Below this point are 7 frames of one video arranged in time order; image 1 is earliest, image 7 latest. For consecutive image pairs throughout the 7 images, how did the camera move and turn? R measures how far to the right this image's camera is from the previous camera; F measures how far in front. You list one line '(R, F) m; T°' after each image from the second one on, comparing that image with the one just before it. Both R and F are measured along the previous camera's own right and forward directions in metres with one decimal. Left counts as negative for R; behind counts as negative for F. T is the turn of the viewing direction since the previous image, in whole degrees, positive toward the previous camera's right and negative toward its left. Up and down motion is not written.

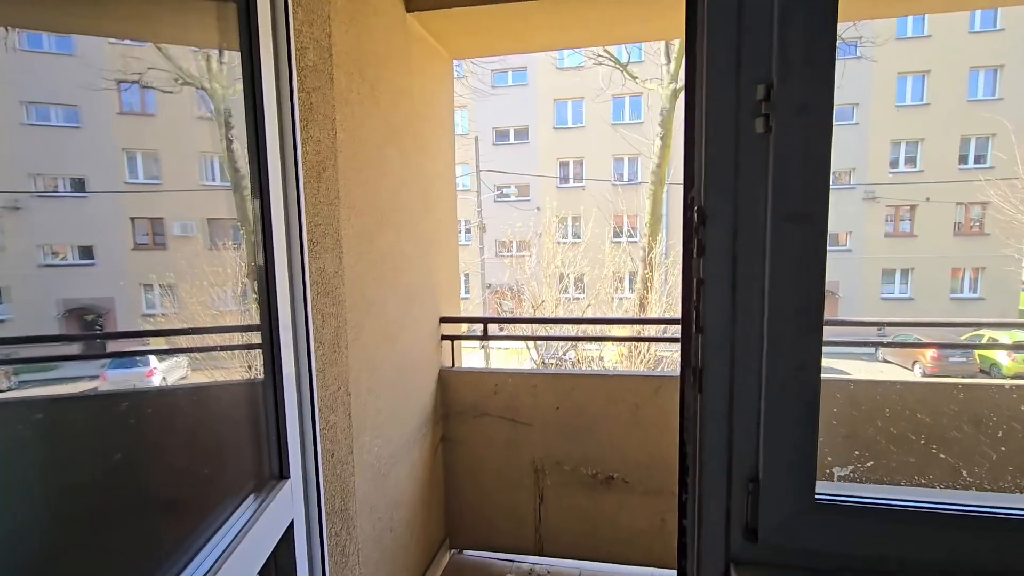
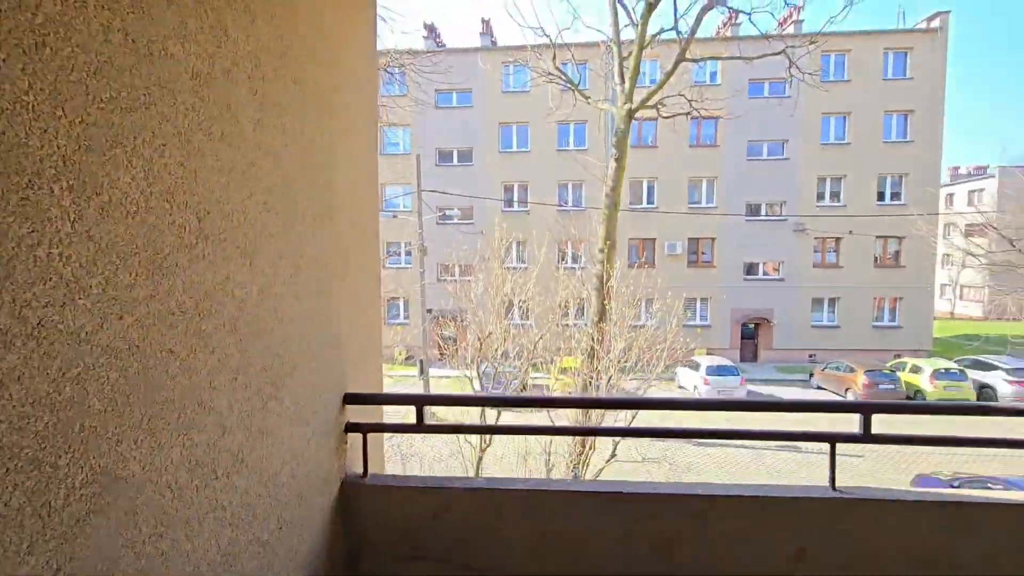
(0.0, +0.5) m; +6°
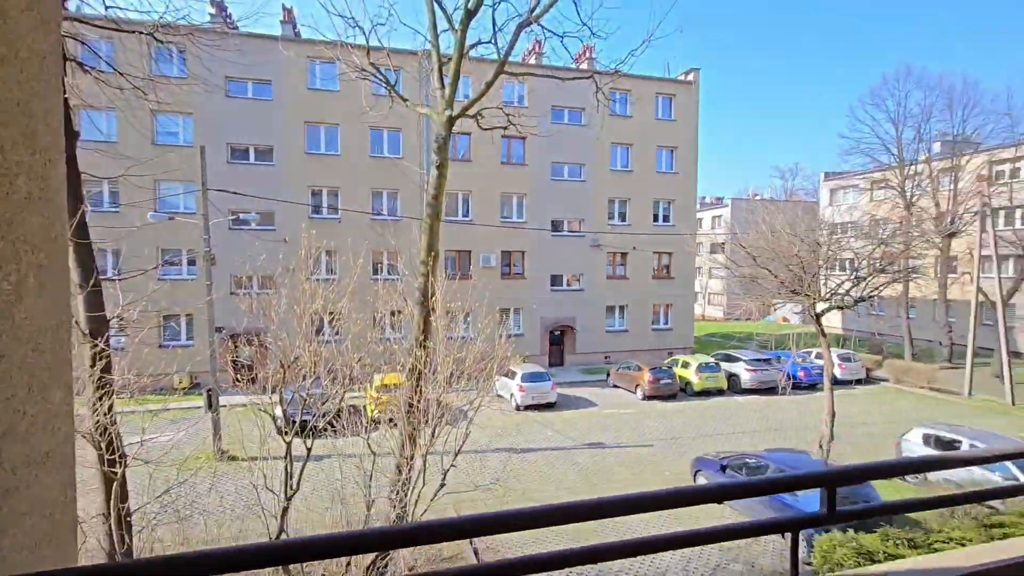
(0.0, +0.4) m; +20°
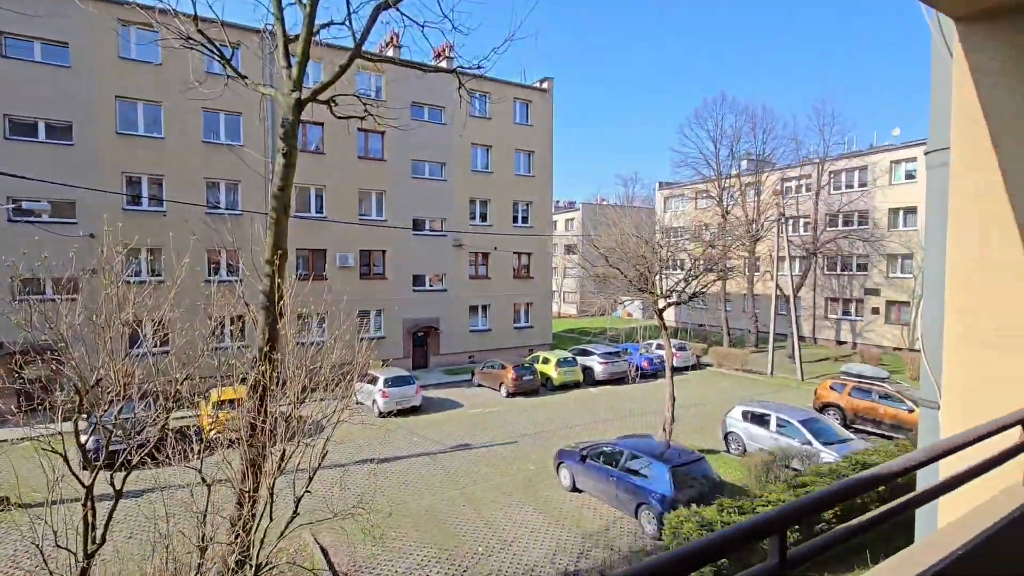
(0.0, +0.2) m; +15°
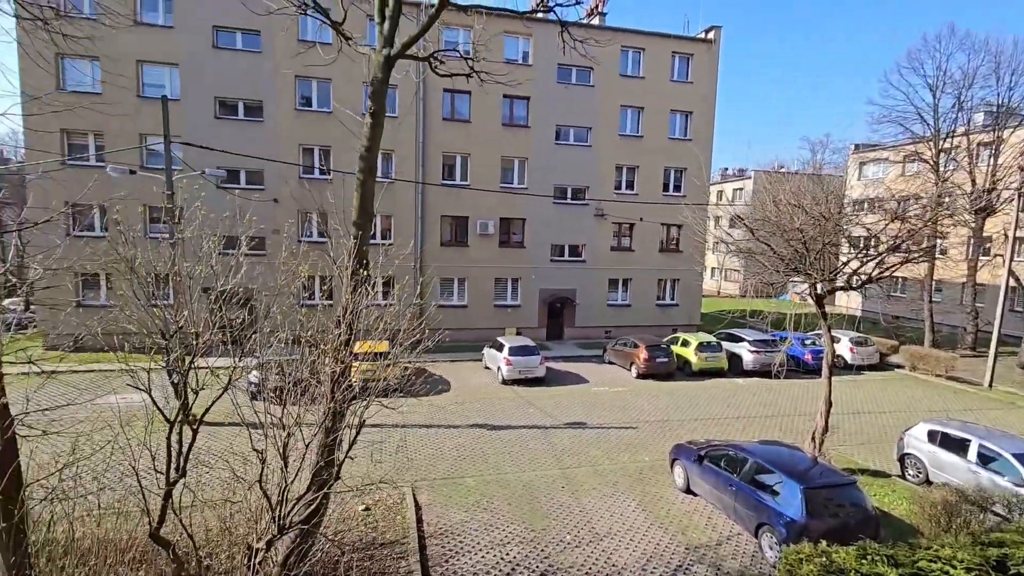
(+0.7, +0.7) m; -17°
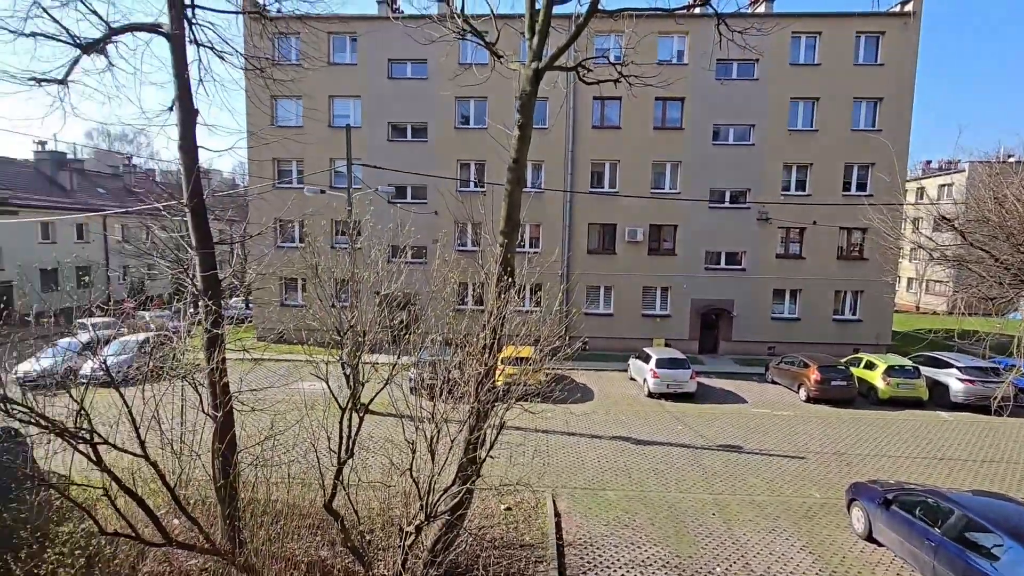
(+0.1, 0.0) m; -16°
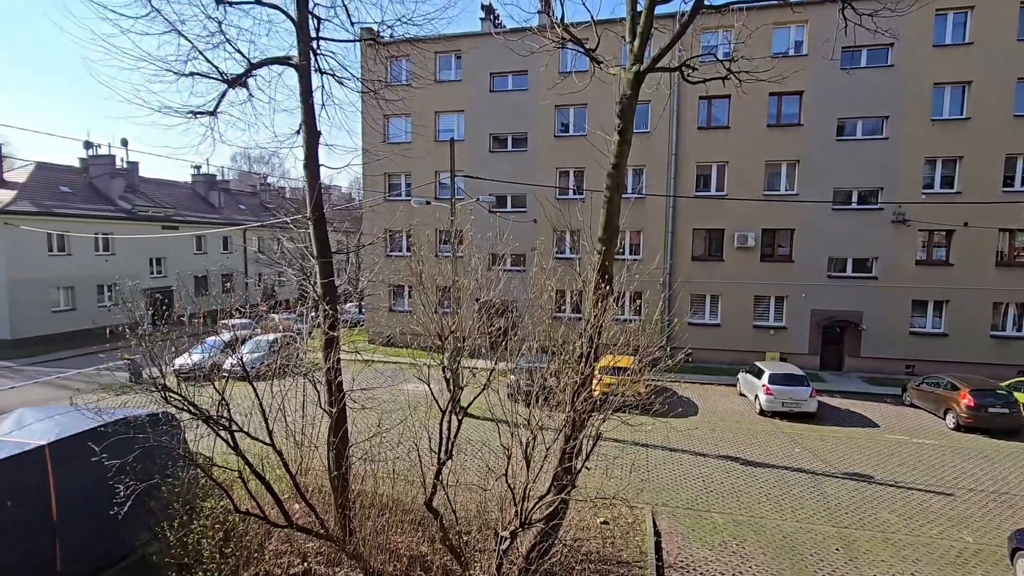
(0.0, 0.0) m; -11°
